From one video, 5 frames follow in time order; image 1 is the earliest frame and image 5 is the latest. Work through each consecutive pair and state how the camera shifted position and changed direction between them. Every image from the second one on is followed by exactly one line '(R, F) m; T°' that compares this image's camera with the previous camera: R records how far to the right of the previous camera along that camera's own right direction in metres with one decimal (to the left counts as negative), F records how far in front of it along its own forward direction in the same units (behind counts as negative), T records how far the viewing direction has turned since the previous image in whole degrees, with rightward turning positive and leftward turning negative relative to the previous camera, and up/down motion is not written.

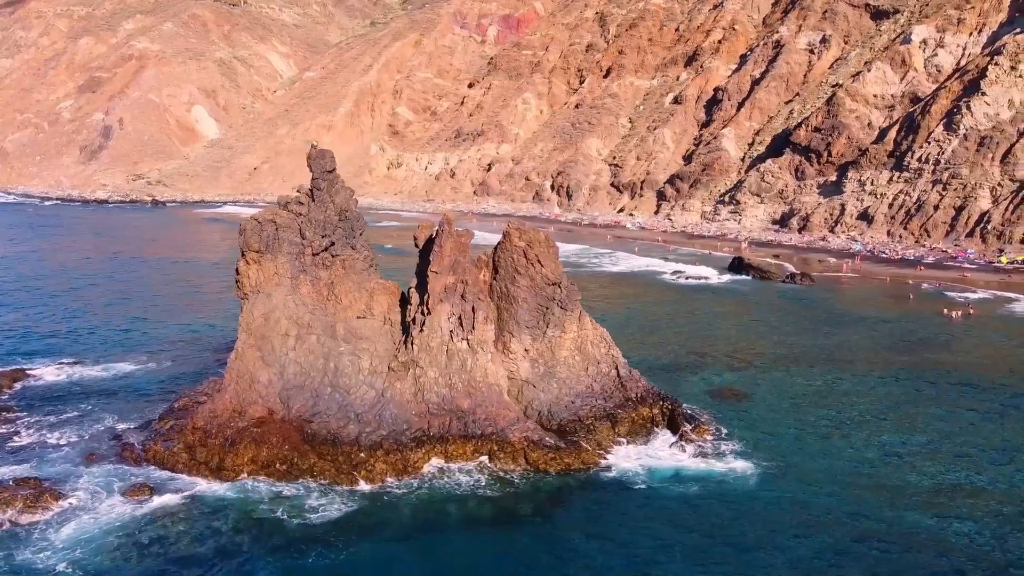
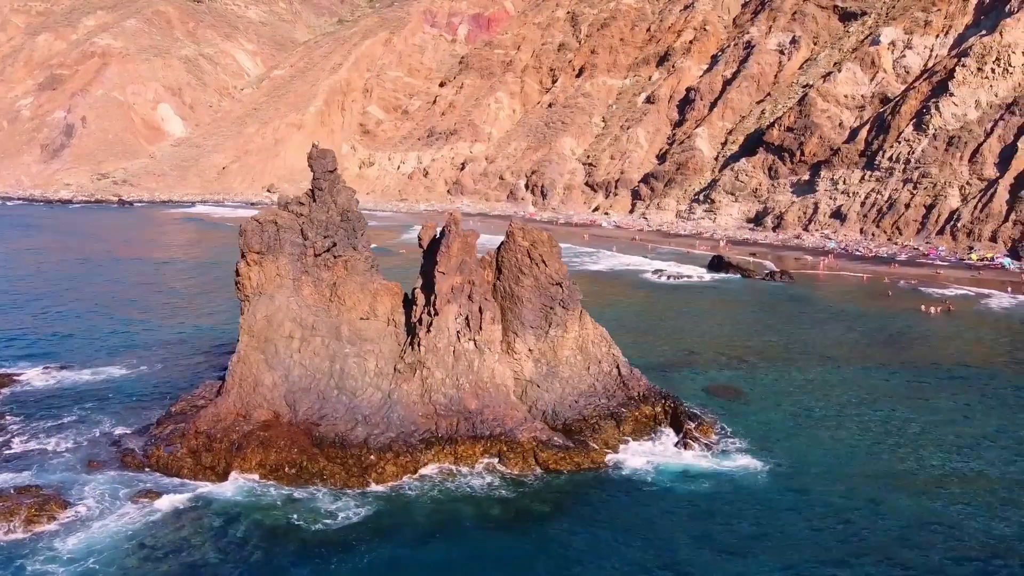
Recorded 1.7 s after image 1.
(-0.8, 0.0) m; +2°
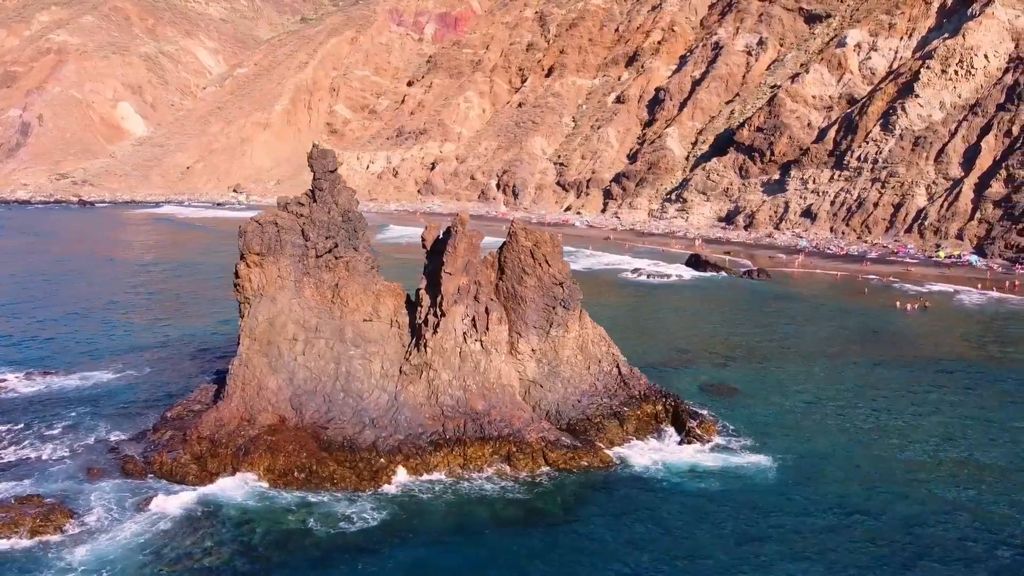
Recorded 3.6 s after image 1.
(-0.8, +0.1) m; +2°
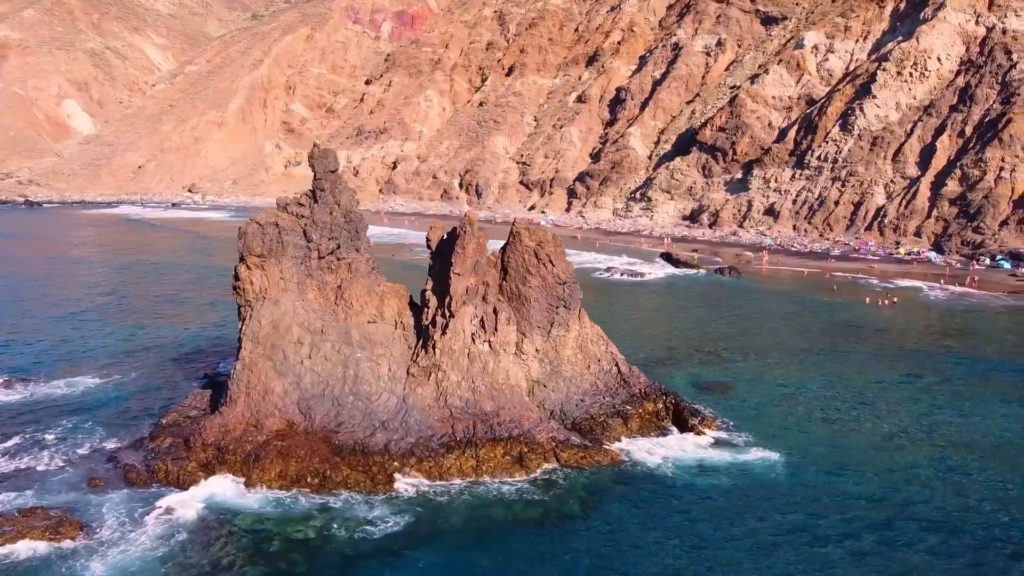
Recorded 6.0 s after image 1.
(-1.1, +0.1) m; +3°
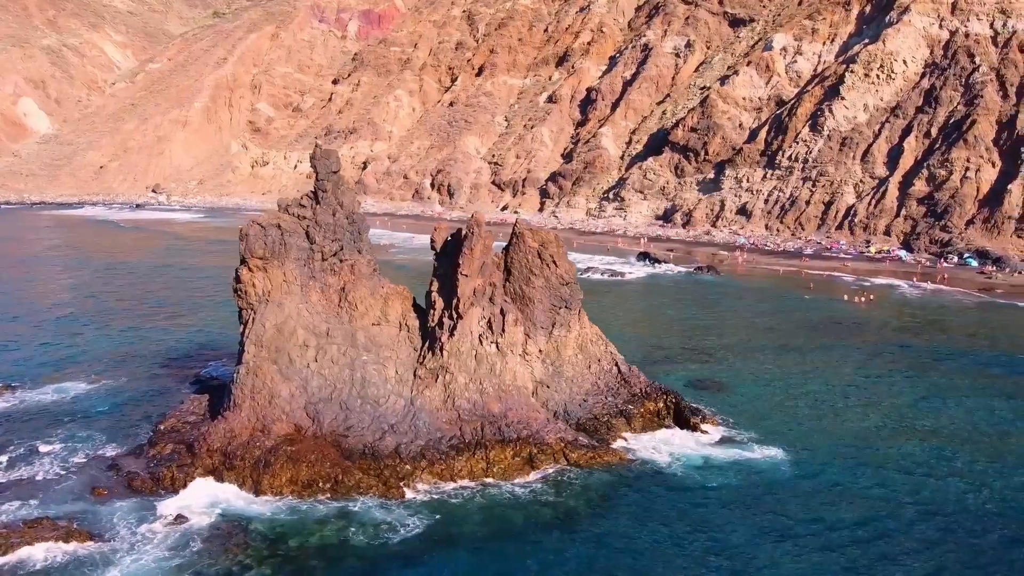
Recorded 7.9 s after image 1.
(-0.8, 0.0) m; +2°
